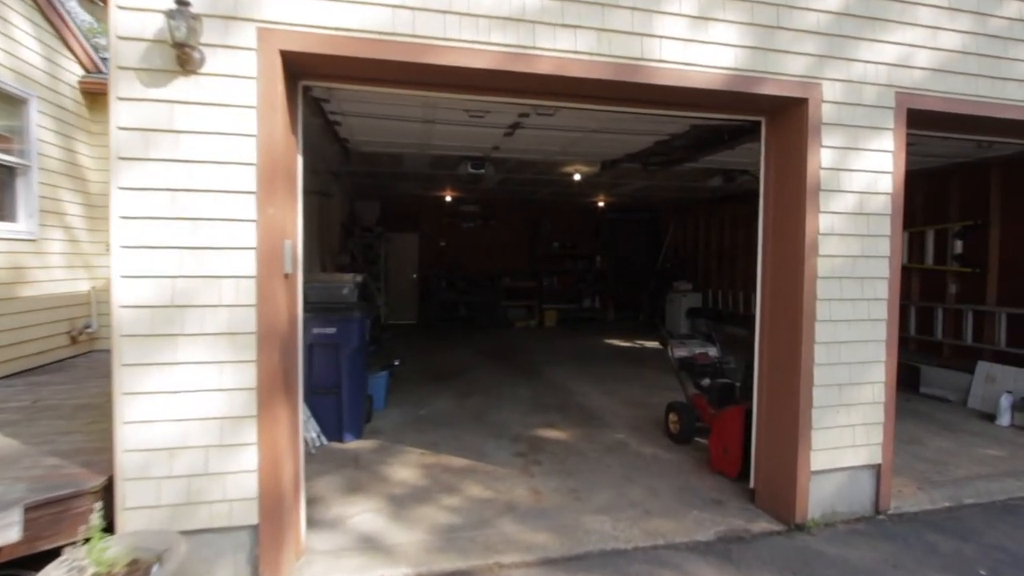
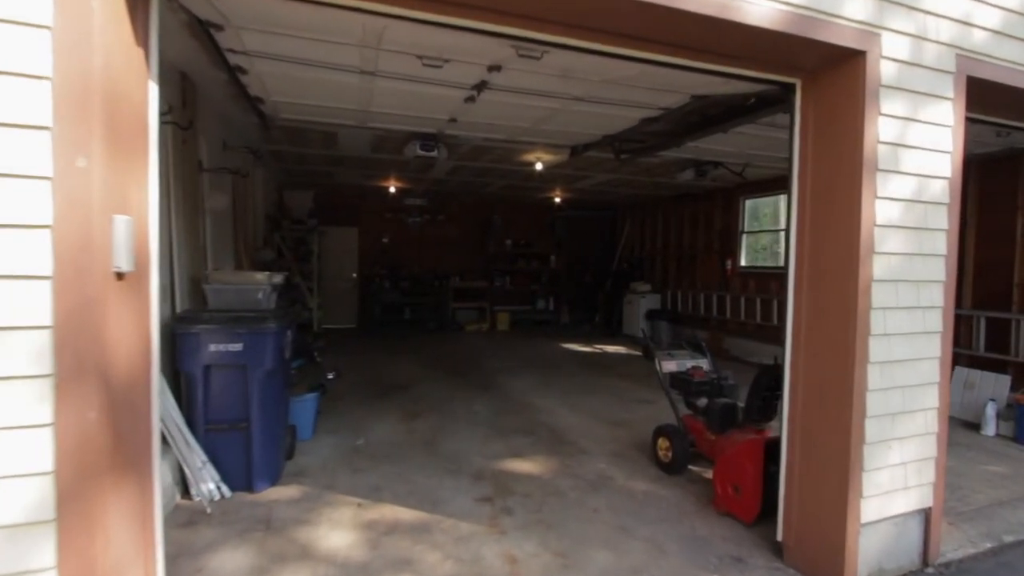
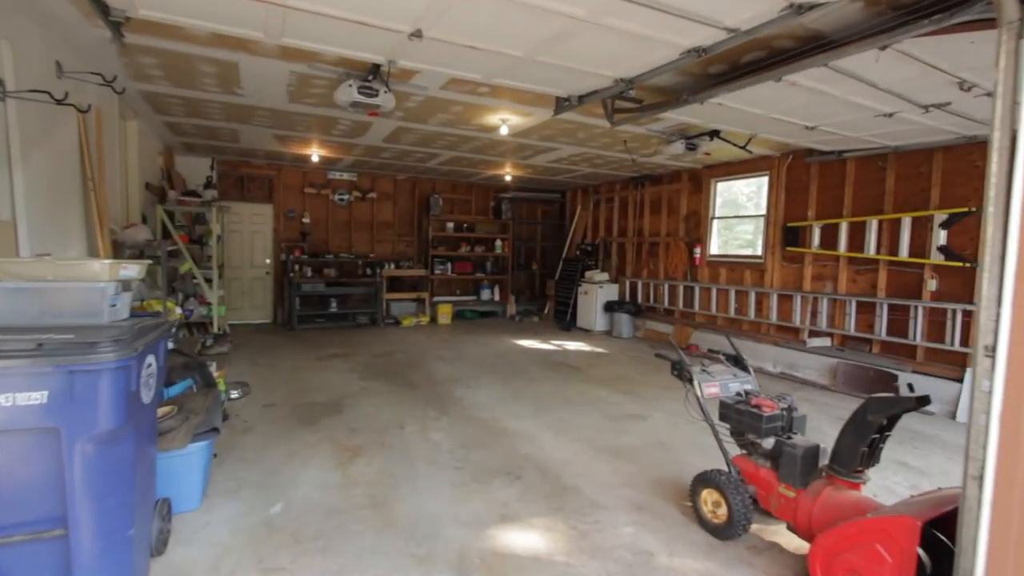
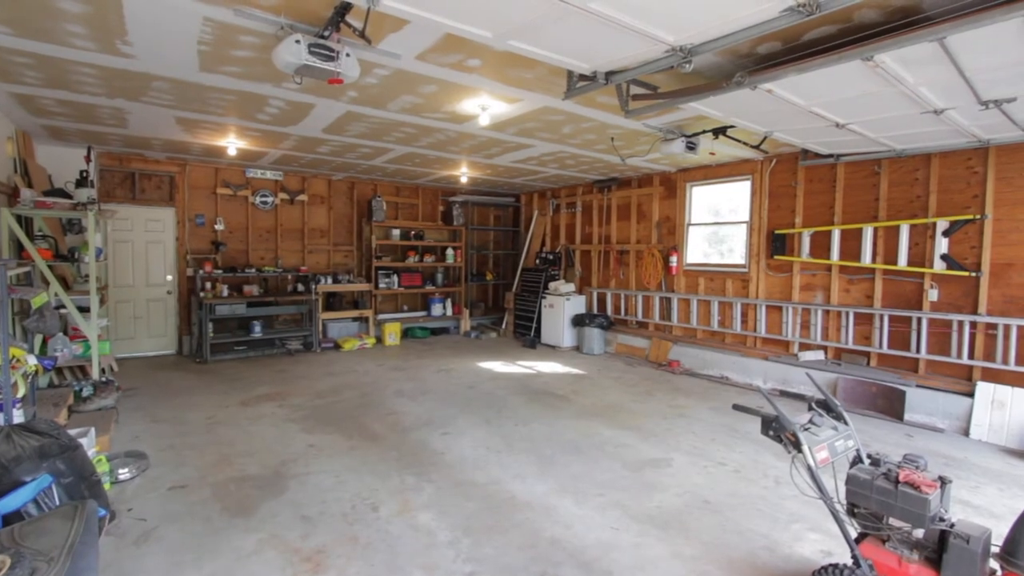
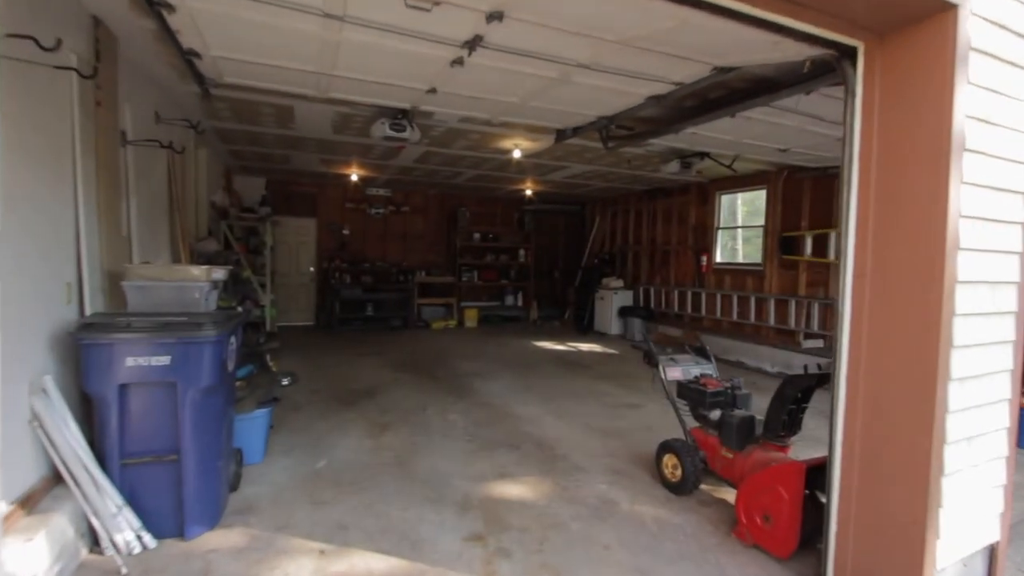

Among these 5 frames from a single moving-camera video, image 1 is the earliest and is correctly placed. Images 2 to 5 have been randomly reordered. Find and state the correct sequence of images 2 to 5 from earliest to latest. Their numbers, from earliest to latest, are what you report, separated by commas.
2, 5, 3, 4
